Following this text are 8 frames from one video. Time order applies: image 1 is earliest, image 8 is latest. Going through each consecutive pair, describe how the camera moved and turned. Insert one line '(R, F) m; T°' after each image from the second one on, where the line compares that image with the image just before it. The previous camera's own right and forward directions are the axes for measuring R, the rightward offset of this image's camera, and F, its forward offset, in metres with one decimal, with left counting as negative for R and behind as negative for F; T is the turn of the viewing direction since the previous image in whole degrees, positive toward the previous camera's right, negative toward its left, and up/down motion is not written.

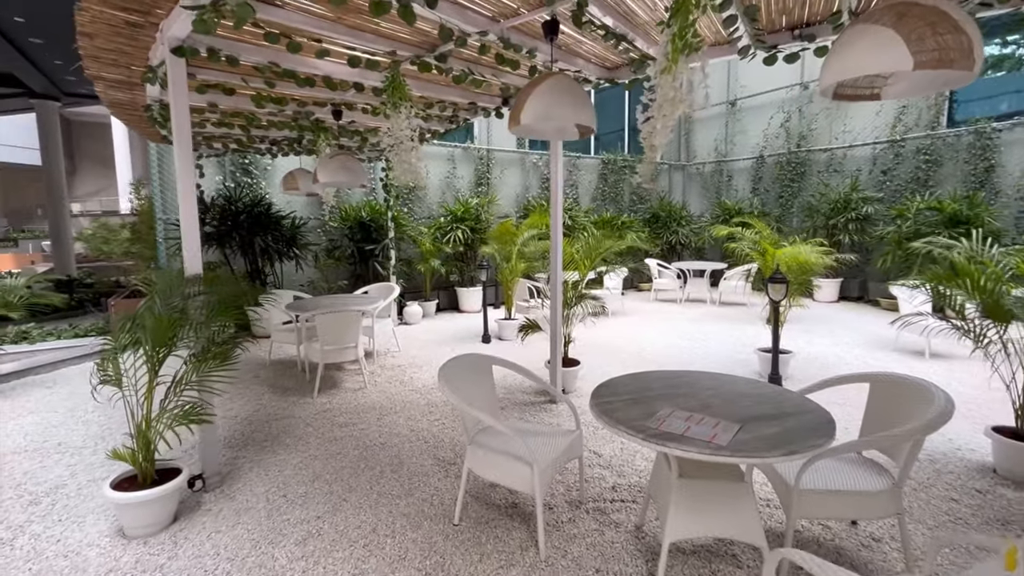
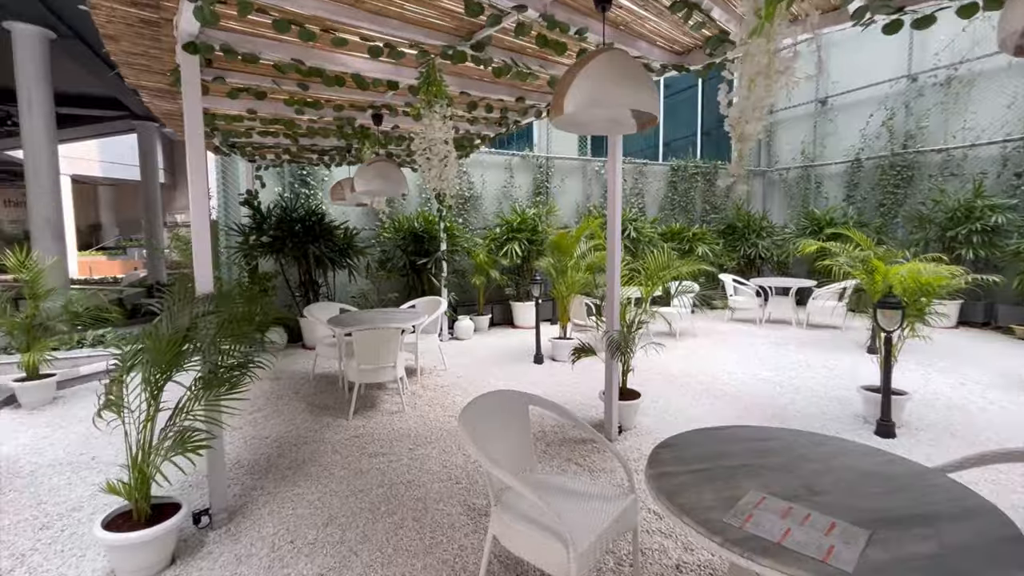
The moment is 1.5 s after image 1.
(+0.1, +0.5) m; -8°
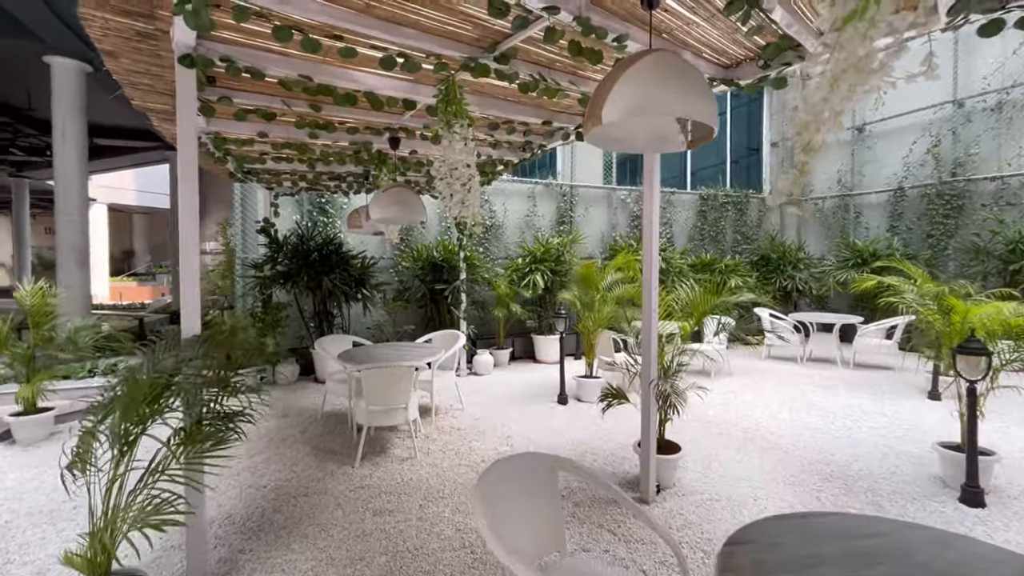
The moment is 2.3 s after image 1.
(0.0, +0.3) m; -2°
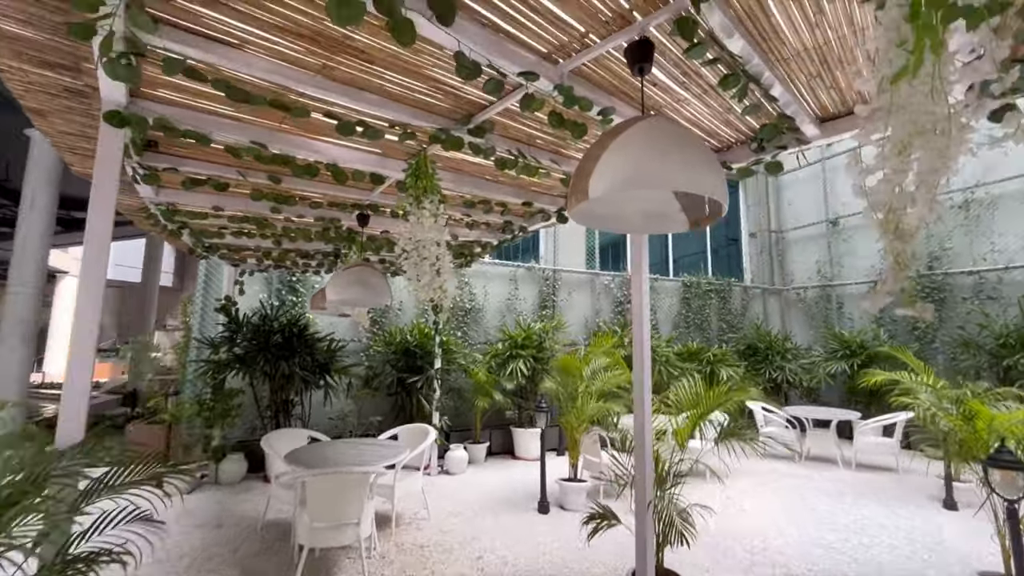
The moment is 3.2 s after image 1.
(+0.1, +0.4) m; +2°
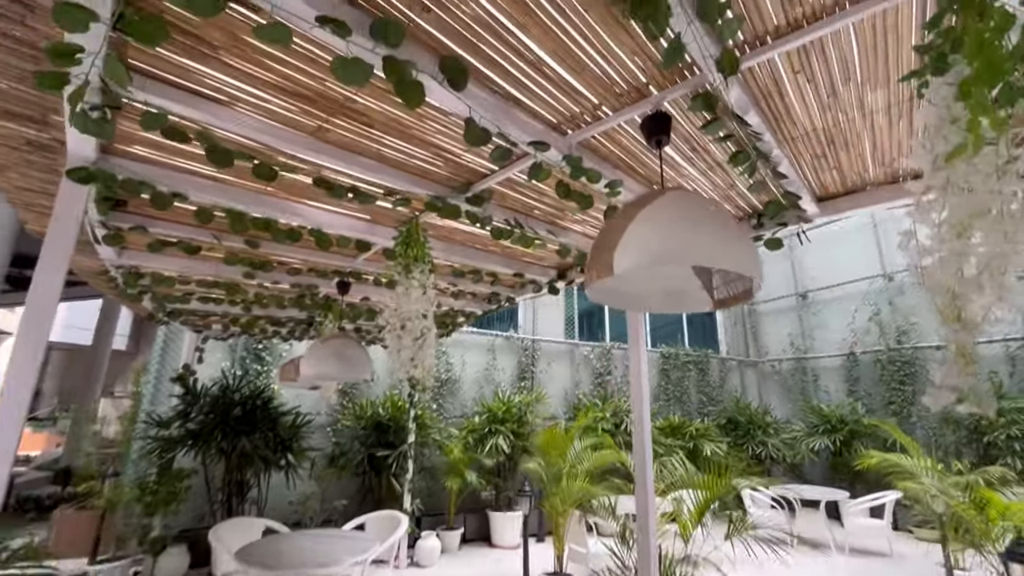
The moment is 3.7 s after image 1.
(-0.1, +0.2) m; +3°
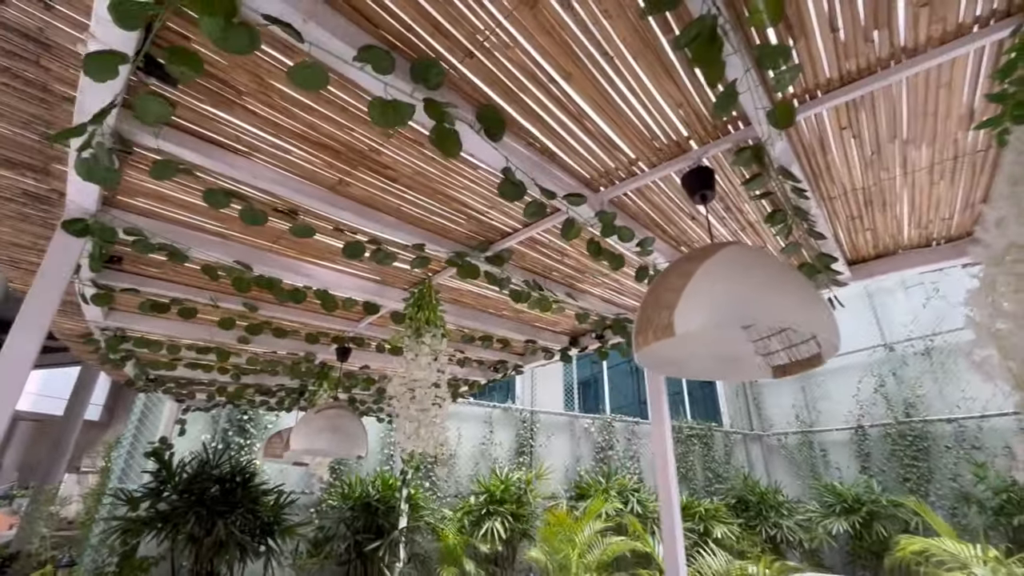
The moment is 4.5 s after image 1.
(-0.1, +0.1) m; +1°
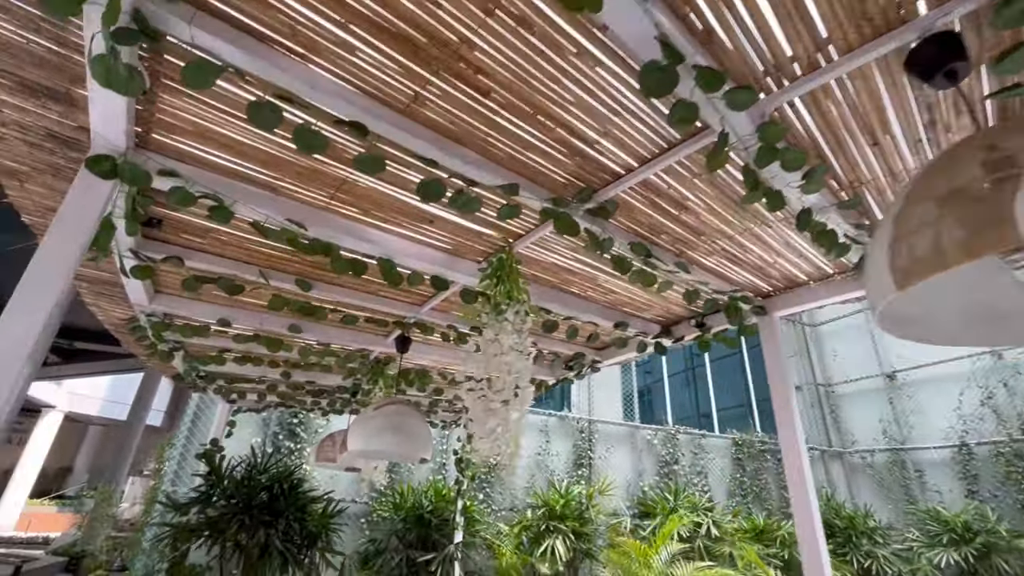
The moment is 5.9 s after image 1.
(-0.2, +0.4) m; -5°
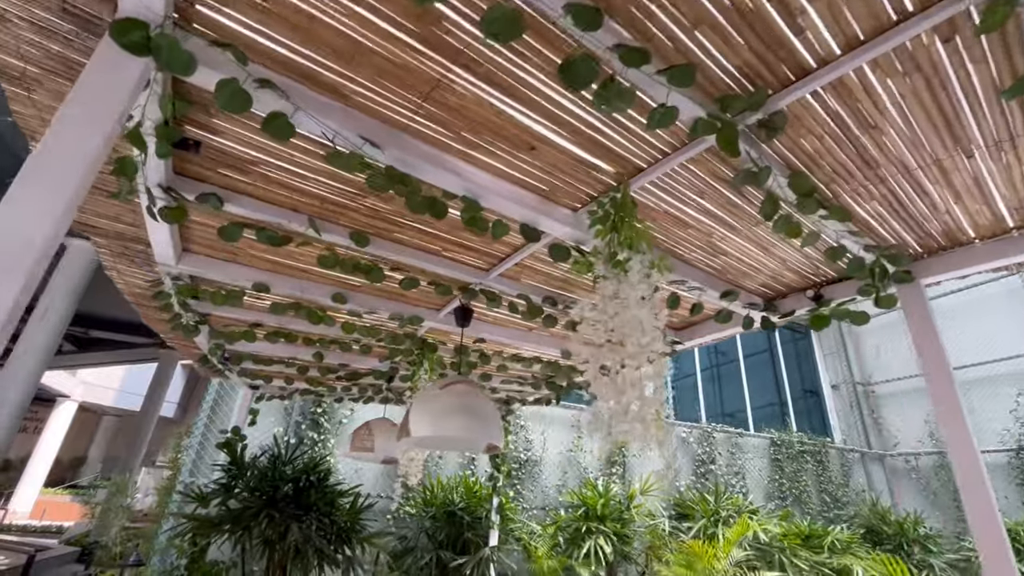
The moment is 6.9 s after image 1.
(-0.3, +0.4) m; -1°
